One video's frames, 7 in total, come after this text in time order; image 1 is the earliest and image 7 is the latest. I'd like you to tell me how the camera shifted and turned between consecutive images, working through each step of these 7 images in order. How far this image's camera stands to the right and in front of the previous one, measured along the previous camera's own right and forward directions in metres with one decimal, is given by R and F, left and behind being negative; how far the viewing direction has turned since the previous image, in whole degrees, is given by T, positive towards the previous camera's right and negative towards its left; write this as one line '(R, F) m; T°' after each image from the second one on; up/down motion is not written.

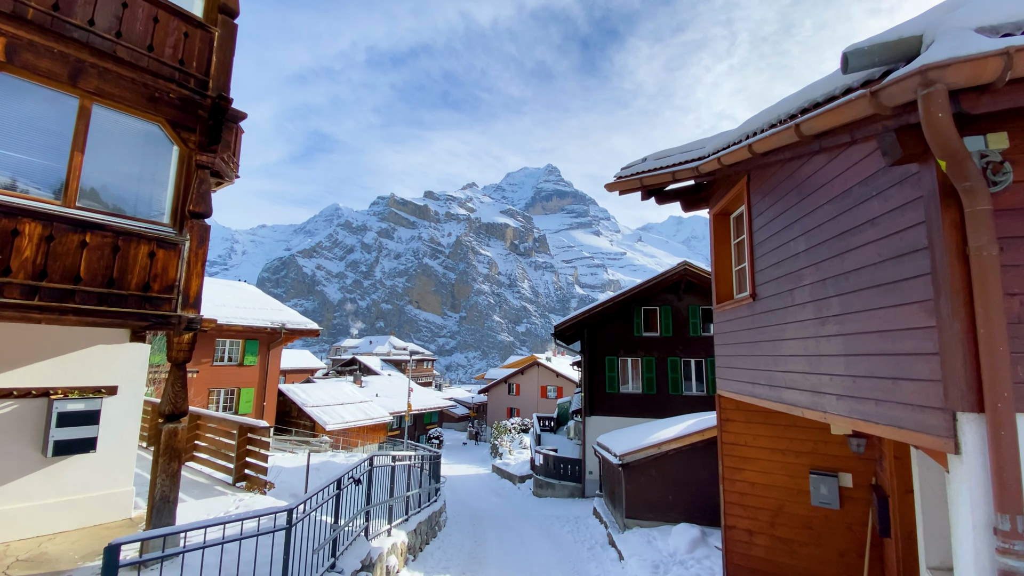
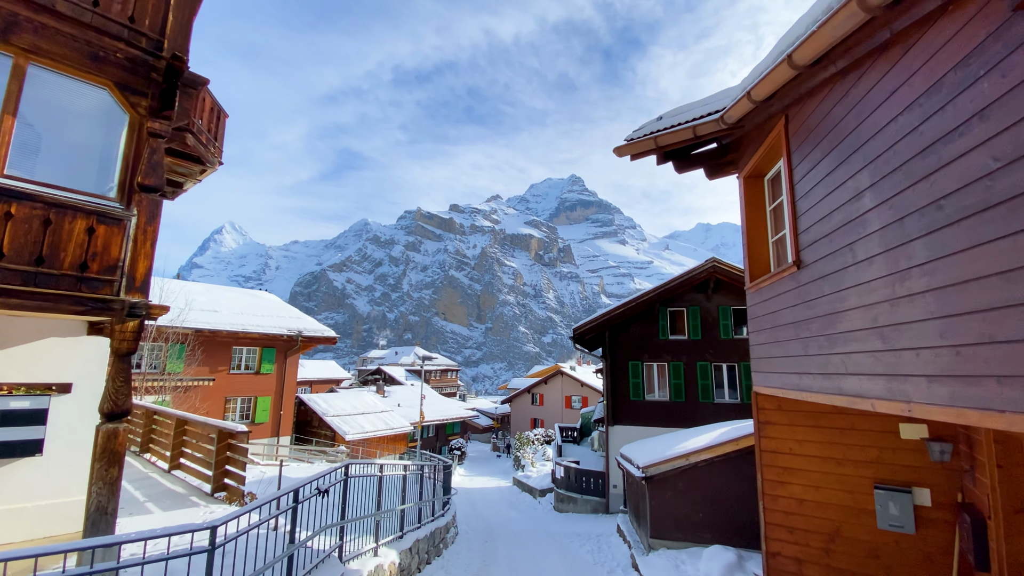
(+0.4, +0.9) m; -3°
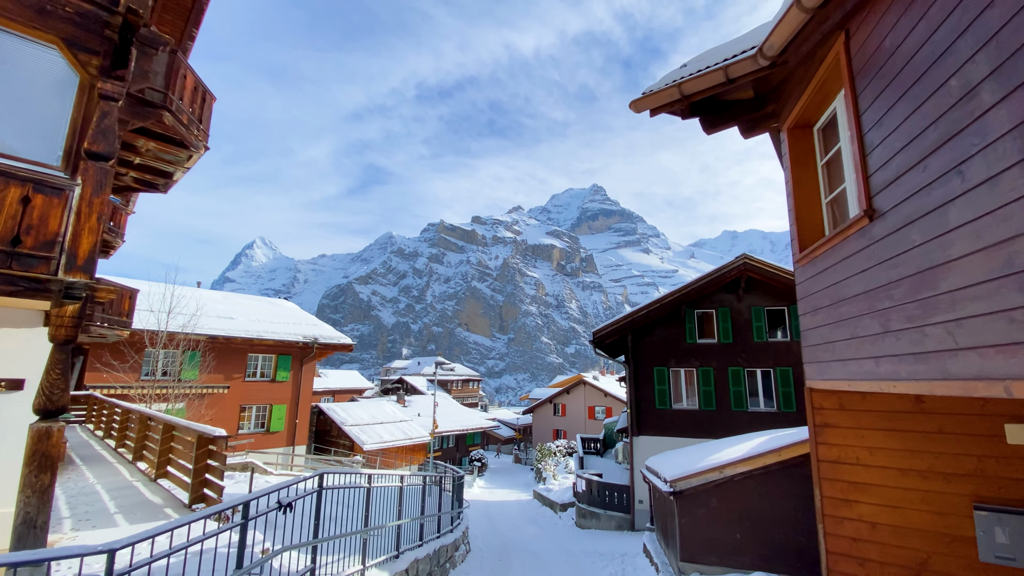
(+0.2, +0.8) m; -3°
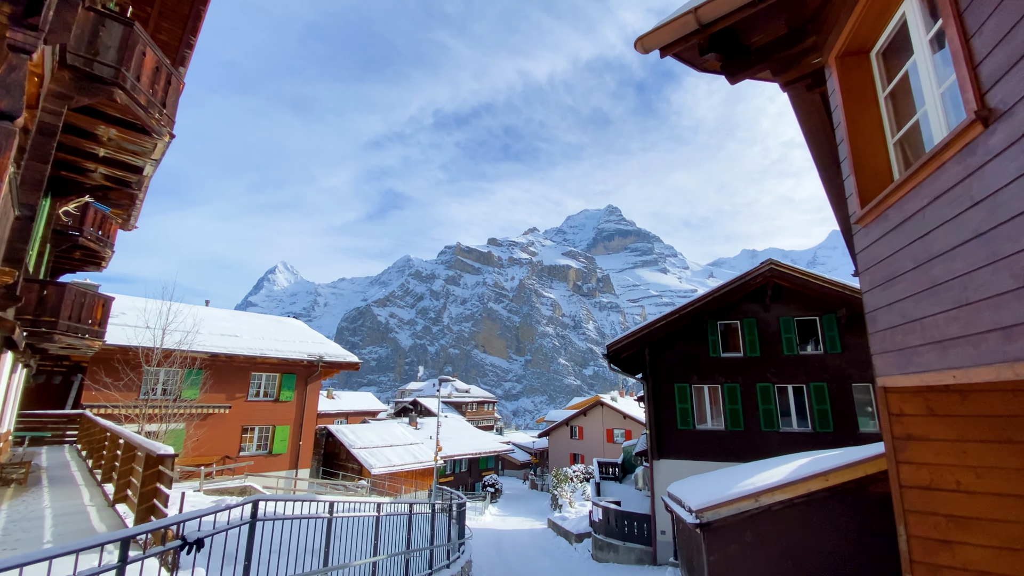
(+0.3, +0.9) m; -2°
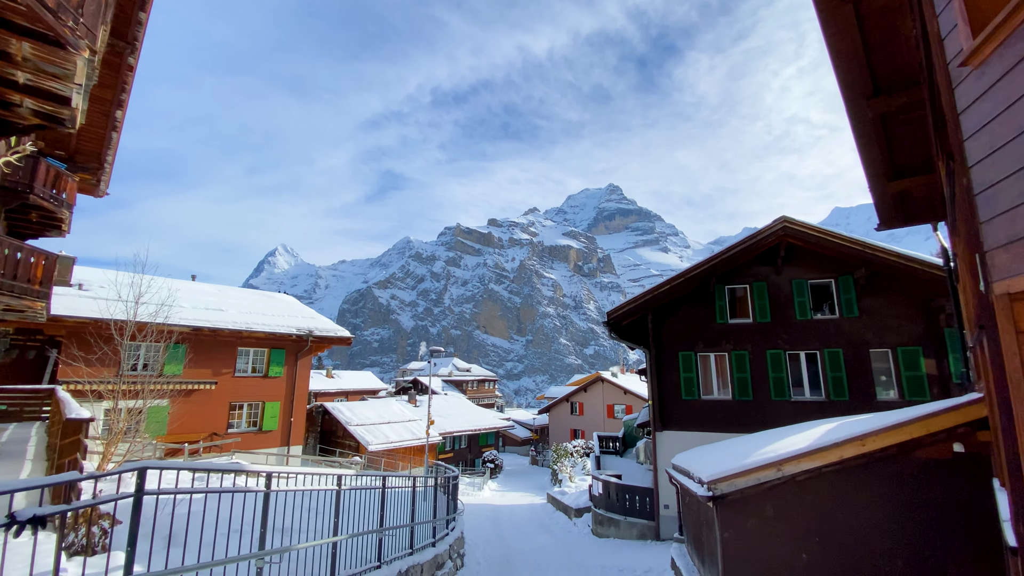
(+0.2, +1.0) m; 0°
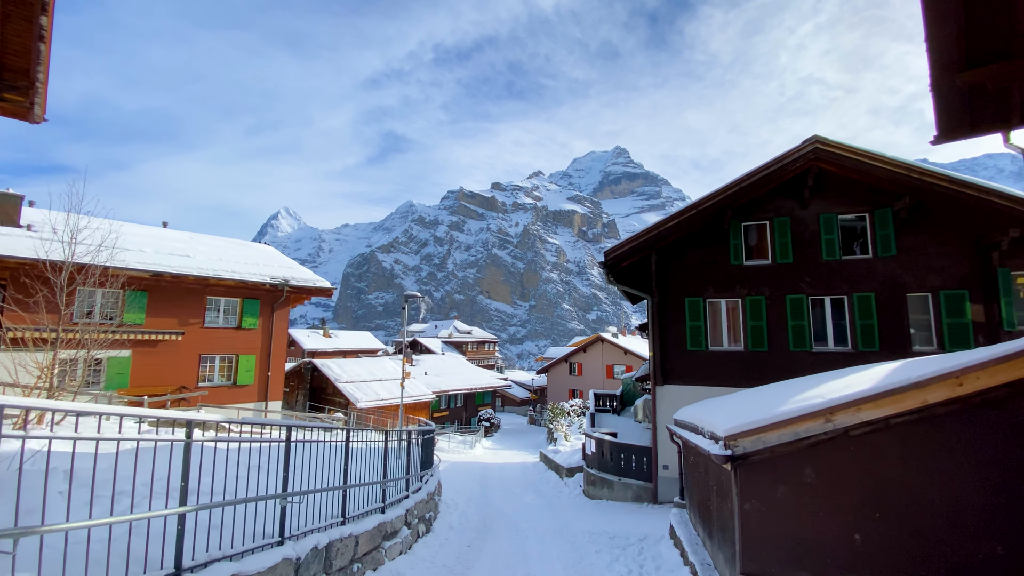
(+0.5, +1.8) m; 0°
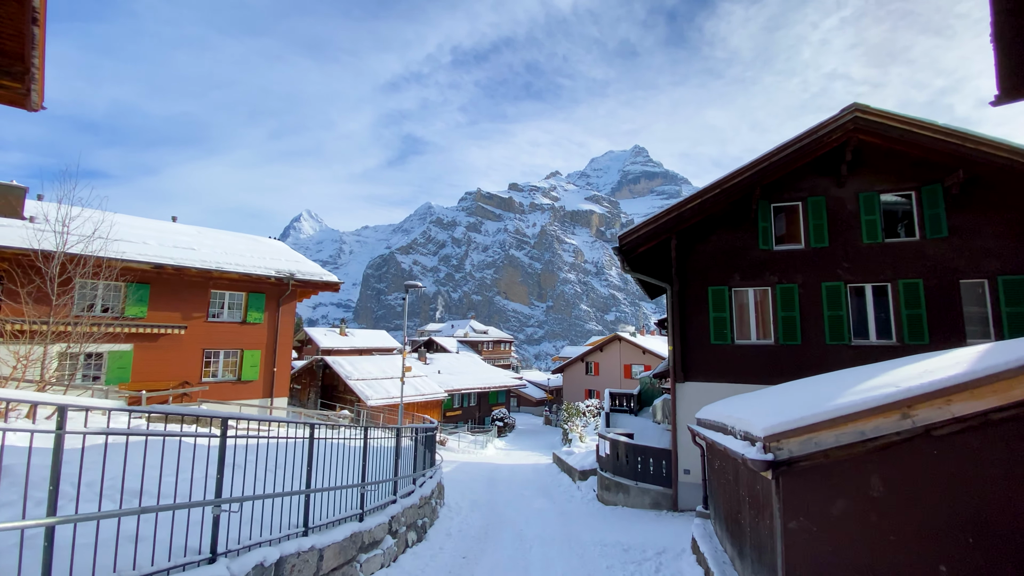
(+0.3, +0.9) m; -2°
